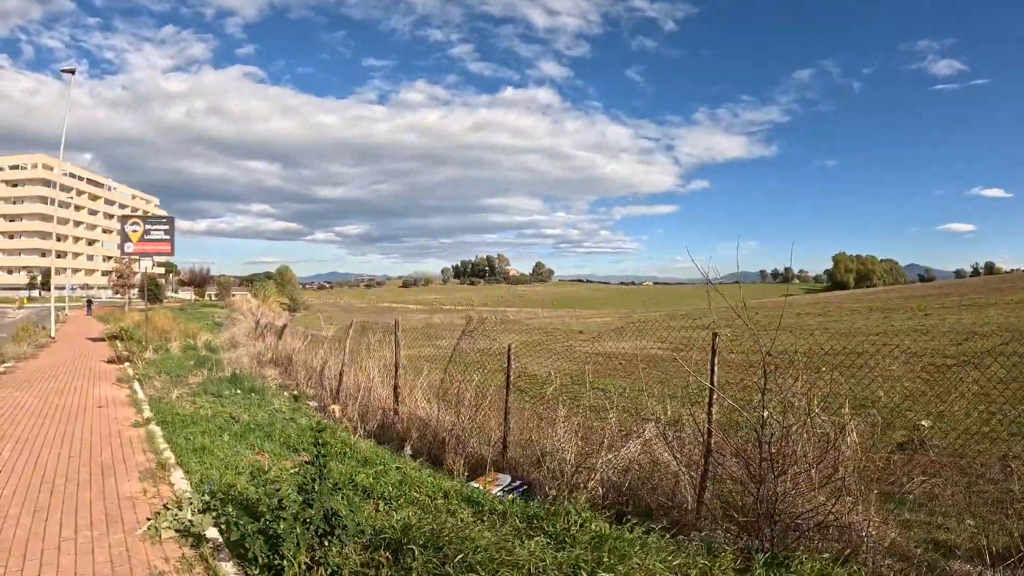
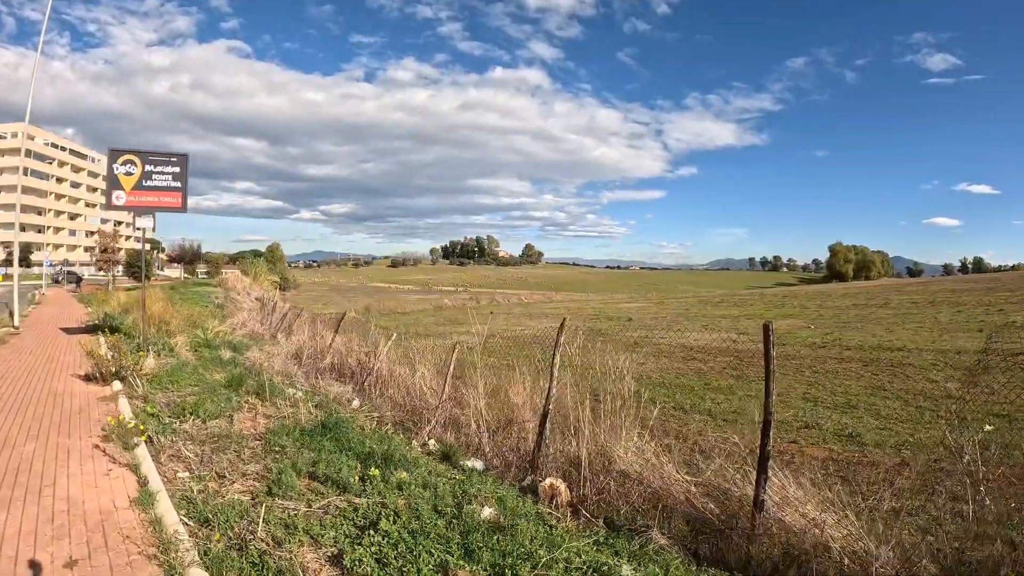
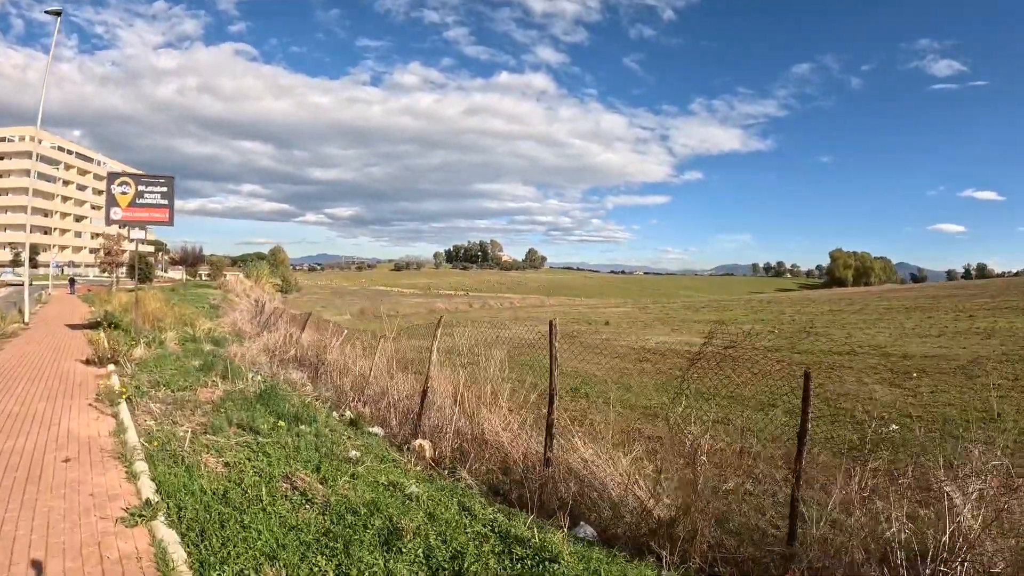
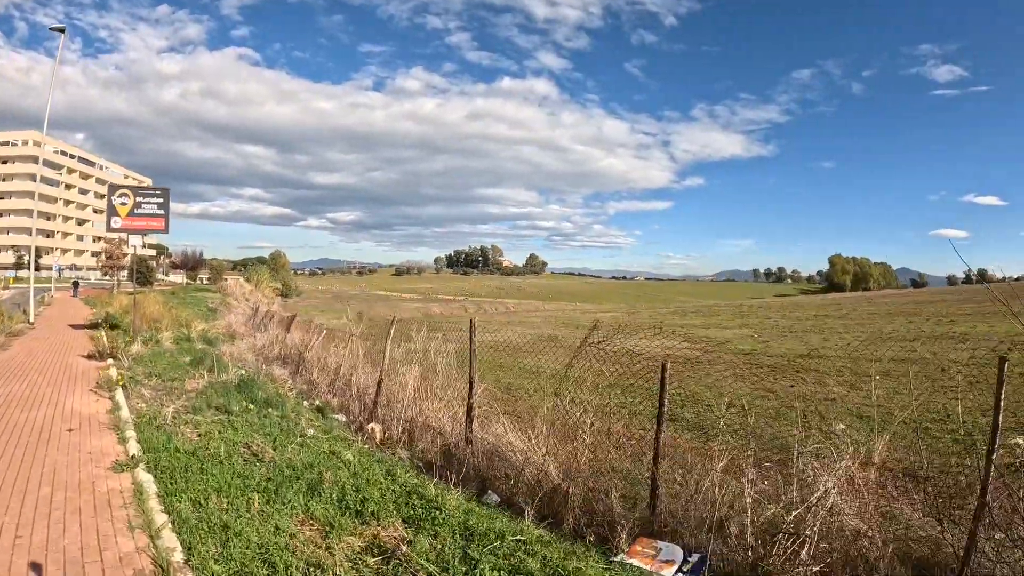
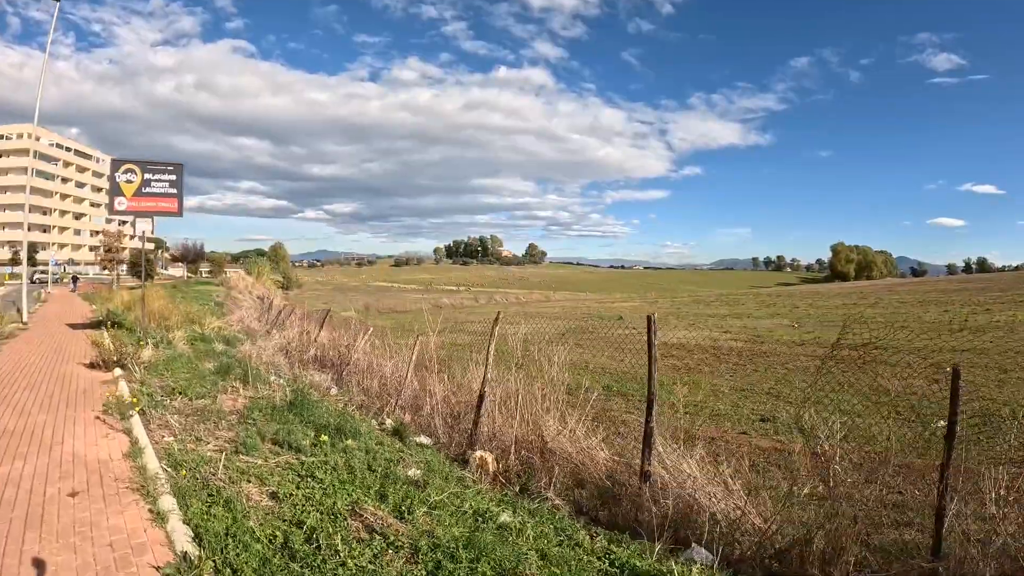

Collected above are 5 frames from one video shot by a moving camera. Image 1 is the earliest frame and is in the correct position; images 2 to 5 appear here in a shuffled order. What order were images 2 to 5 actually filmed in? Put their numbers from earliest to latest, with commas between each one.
4, 3, 5, 2
